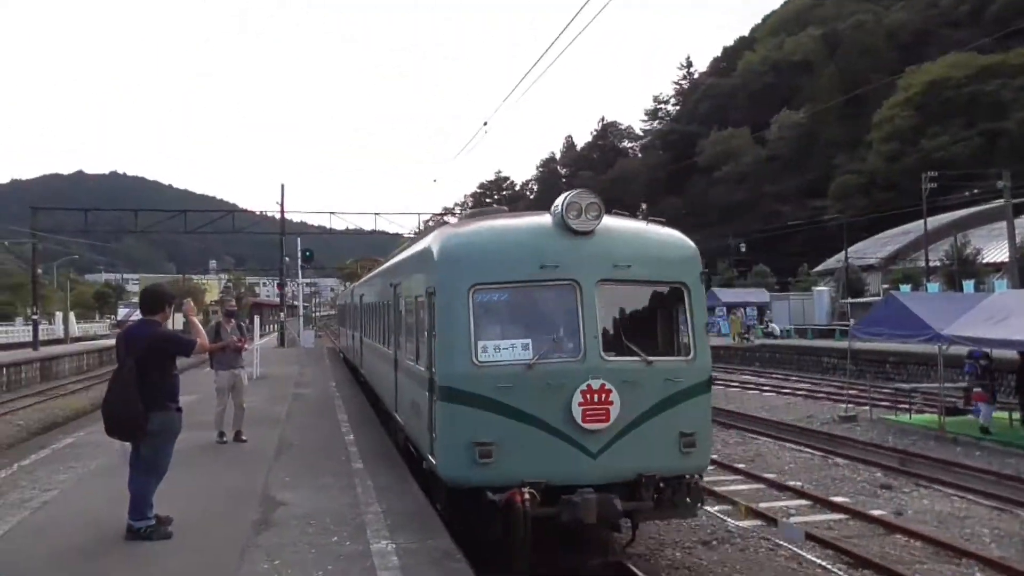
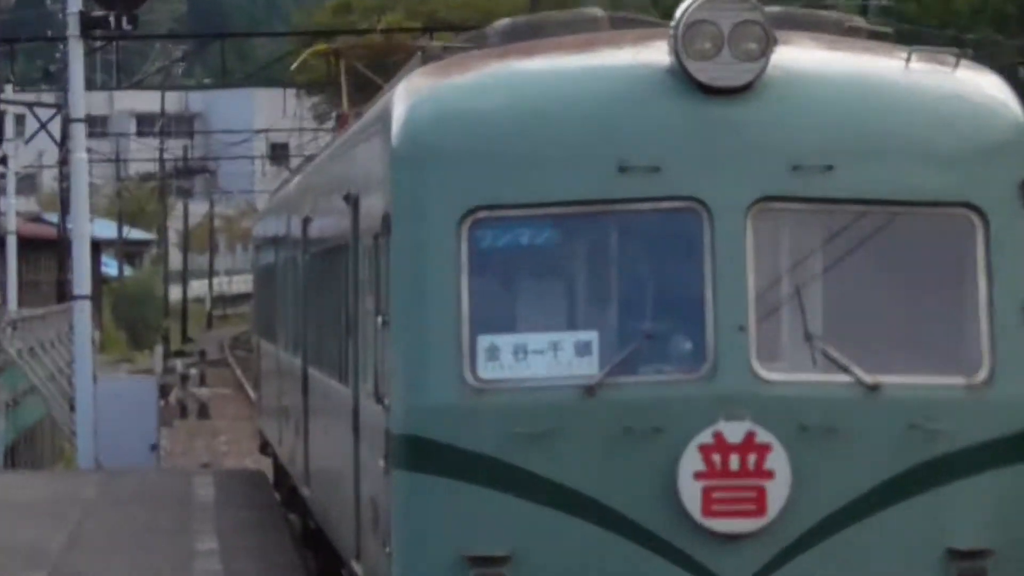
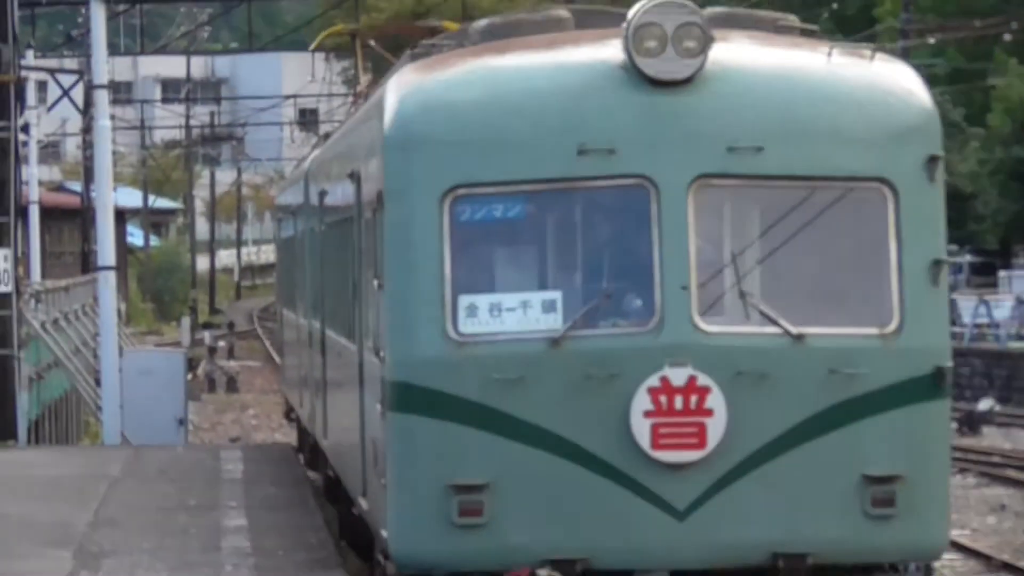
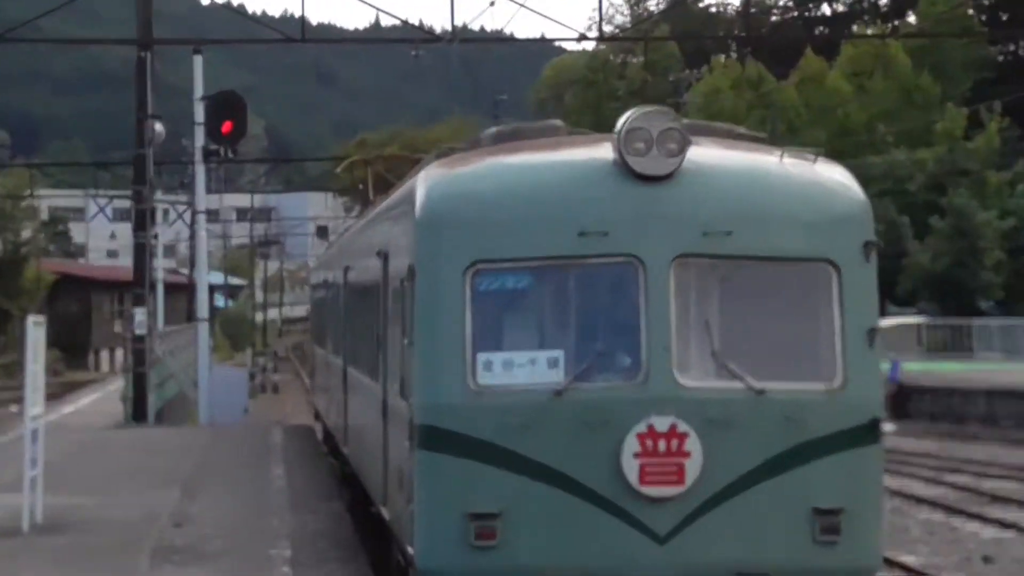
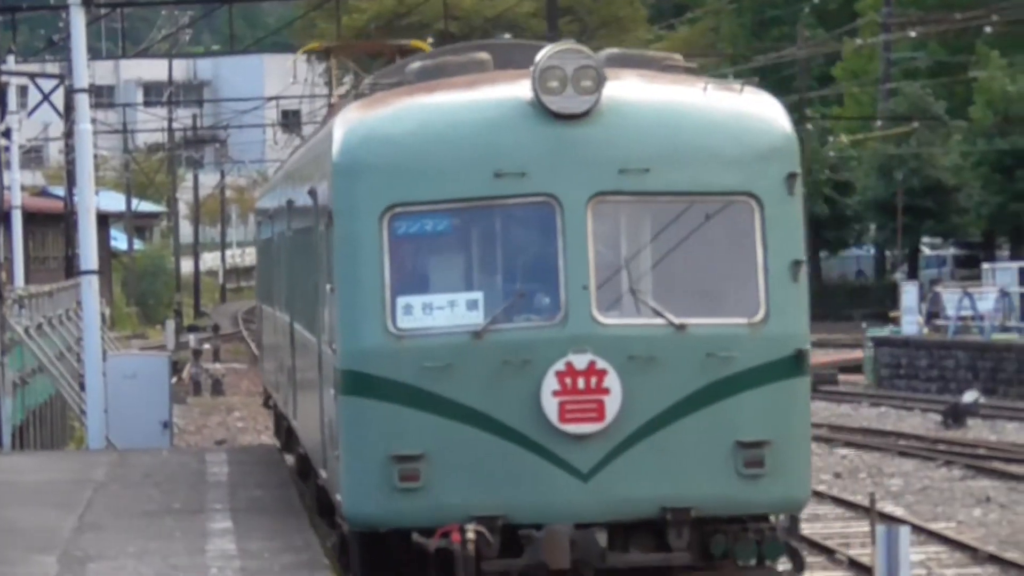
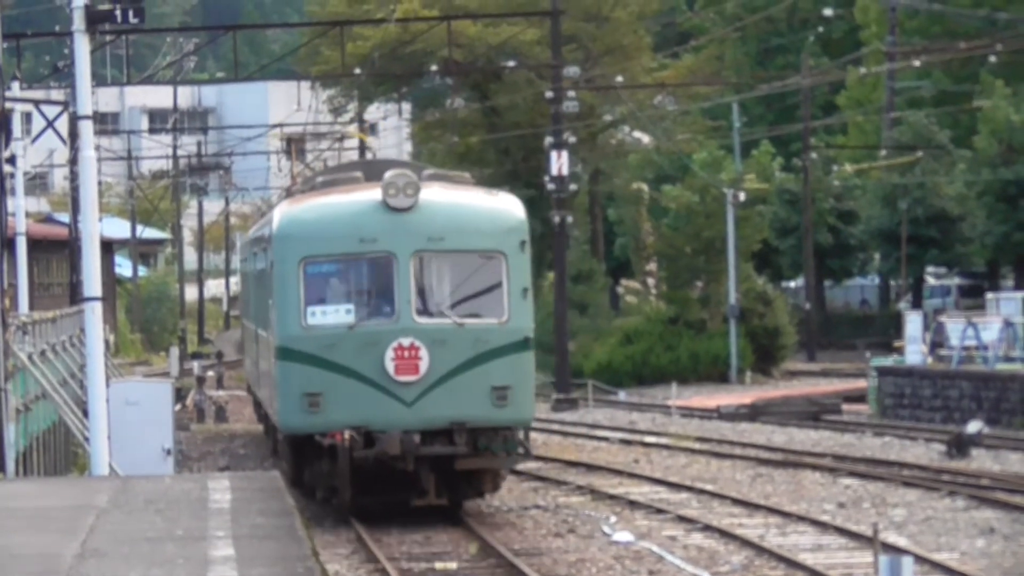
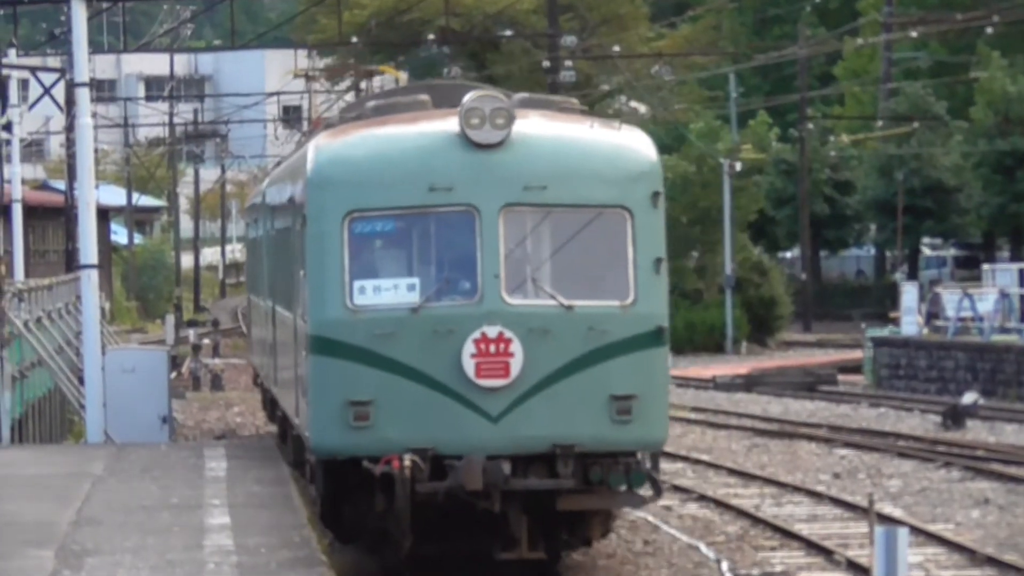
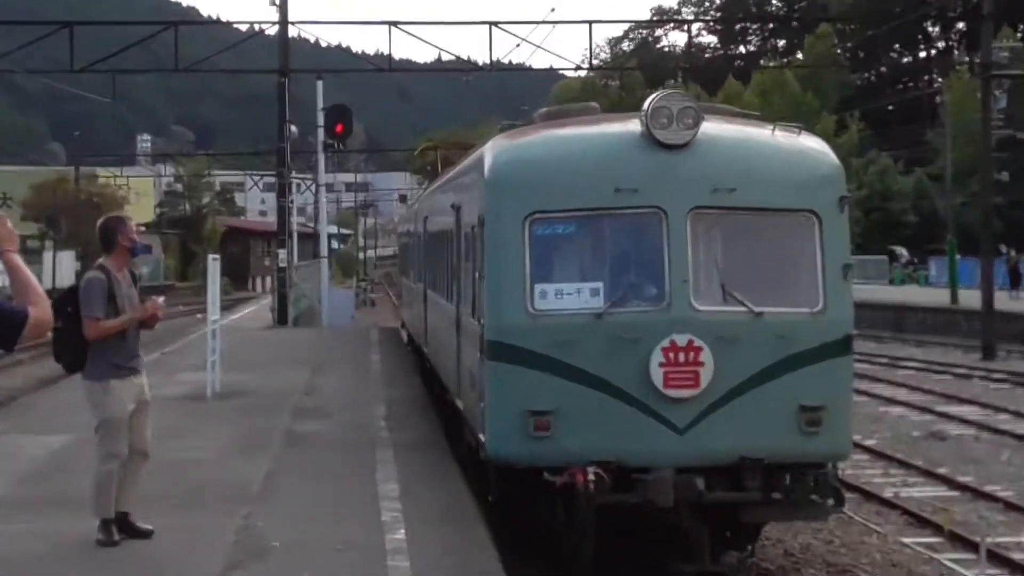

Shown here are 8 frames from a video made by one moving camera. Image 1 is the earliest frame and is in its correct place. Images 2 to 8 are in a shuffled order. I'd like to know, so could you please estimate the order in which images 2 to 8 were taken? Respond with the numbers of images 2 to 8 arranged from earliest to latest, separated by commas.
8, 4, 2, 3, 5, 7, 6
